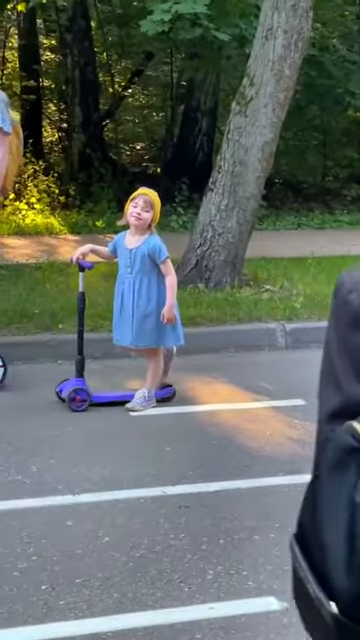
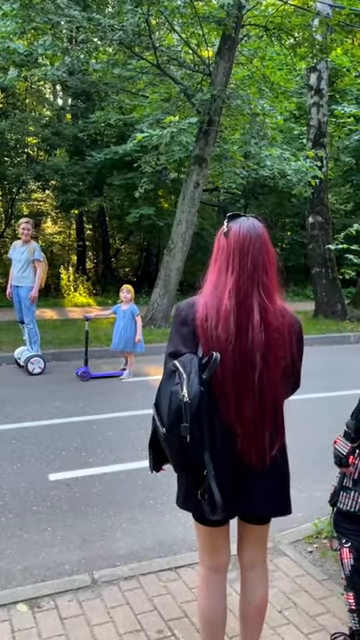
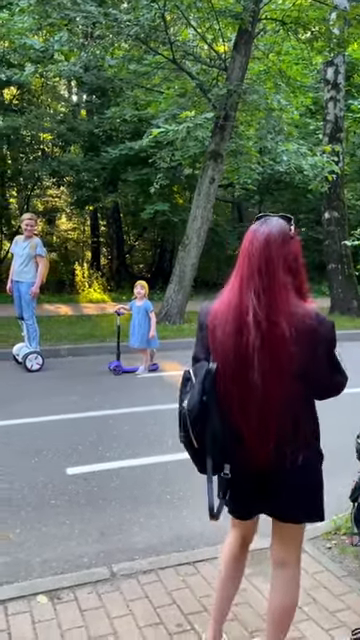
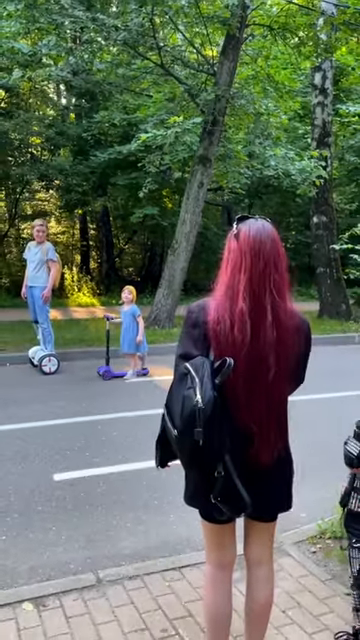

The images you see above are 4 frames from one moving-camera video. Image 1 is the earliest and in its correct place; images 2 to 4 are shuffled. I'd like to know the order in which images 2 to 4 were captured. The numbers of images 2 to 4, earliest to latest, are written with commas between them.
4, 2, 3
